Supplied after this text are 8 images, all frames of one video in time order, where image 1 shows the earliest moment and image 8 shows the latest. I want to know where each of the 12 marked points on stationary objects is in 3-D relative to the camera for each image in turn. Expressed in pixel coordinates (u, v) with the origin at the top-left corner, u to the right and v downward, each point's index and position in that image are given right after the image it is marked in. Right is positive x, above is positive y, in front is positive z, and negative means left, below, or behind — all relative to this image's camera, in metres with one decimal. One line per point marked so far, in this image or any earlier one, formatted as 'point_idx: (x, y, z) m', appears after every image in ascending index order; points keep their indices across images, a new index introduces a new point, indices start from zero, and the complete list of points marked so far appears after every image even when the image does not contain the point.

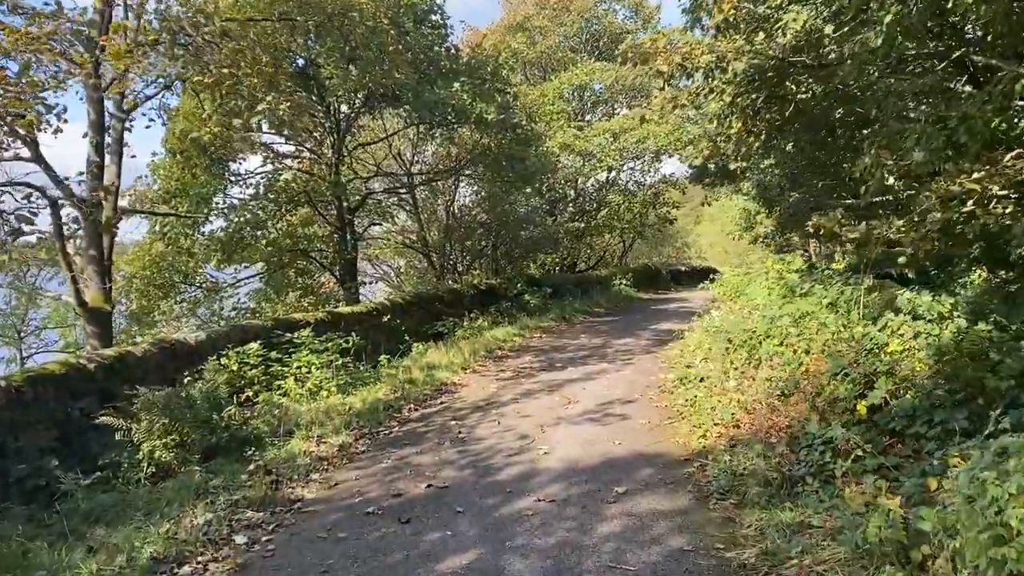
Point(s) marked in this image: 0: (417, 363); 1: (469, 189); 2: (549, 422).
0: (-1.2, -0.9, +9.9) m
1: (-0.9, +2.1, +17.5) m
2: (+0.3, -1.1, +6.5) m
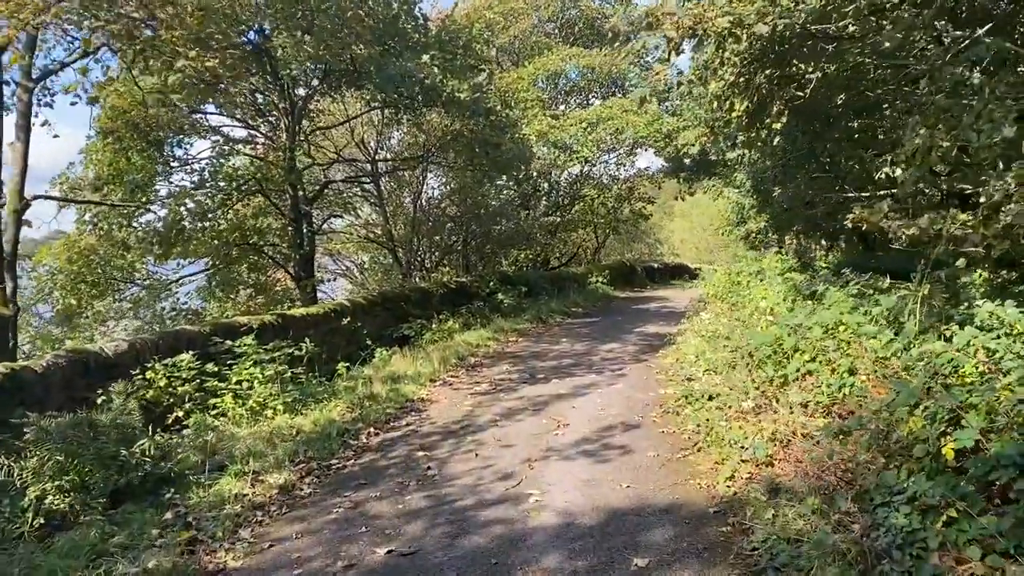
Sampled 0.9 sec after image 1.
0: (-1.4, -1.0, +8.7) m
1: (-1.5, +2.1, +16.3) m
2: (+0.2, -1.1, +5.4) m
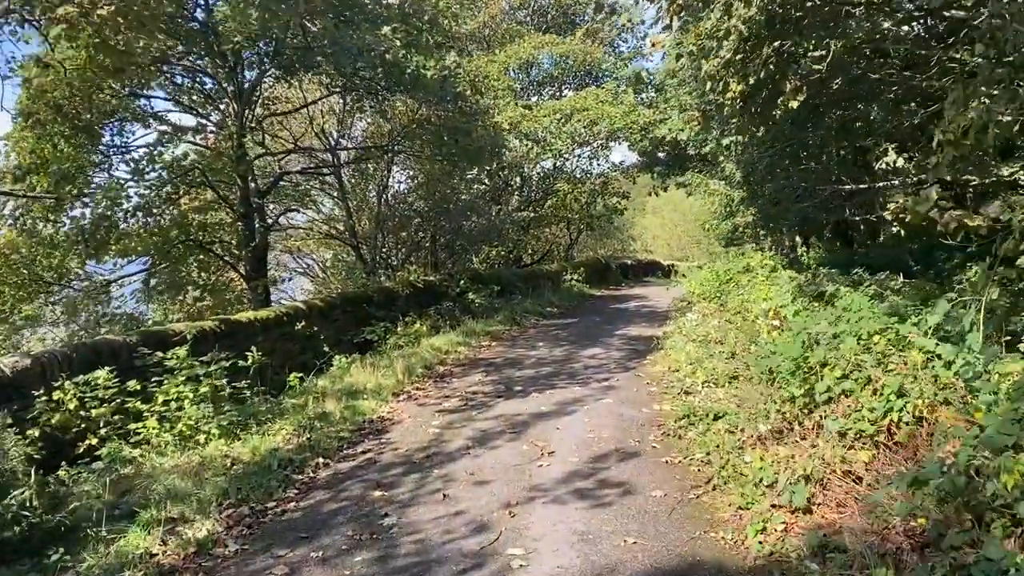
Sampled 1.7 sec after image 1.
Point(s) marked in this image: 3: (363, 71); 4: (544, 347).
0: (-1.7, -1.0, +7.7) m
1: (-2.0, +2.2, +15.3) m
2: (0.0, -1.1, +4.4) m
3: (-2.1, +3.1, +11.4) m
4: (+0.4, -0.7, +10.1) m
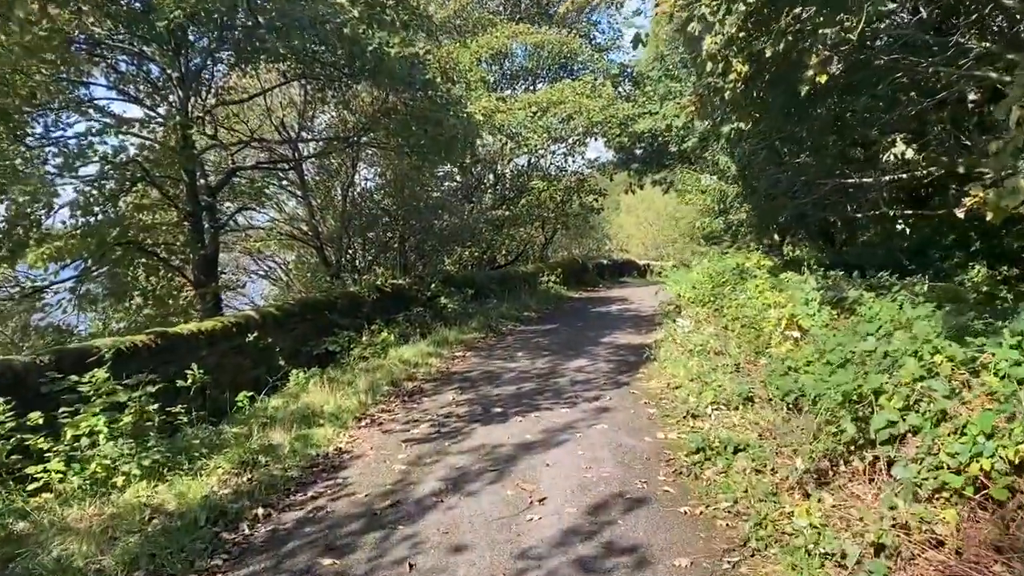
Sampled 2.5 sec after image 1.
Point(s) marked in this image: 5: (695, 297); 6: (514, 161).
0: (-1.9, -1.0, +6.7) m
1: (-2.5, +2.1, +14.3) m
2: (0.0, -1.2, +3.5) m
3: (-2.4, +3.0, +10.3) m
4: (+0.1, -0.8, +9.2) m
5: (+2.5, -0.1, +11.1) m
6: (+0.1, +3.0, +19.5) m
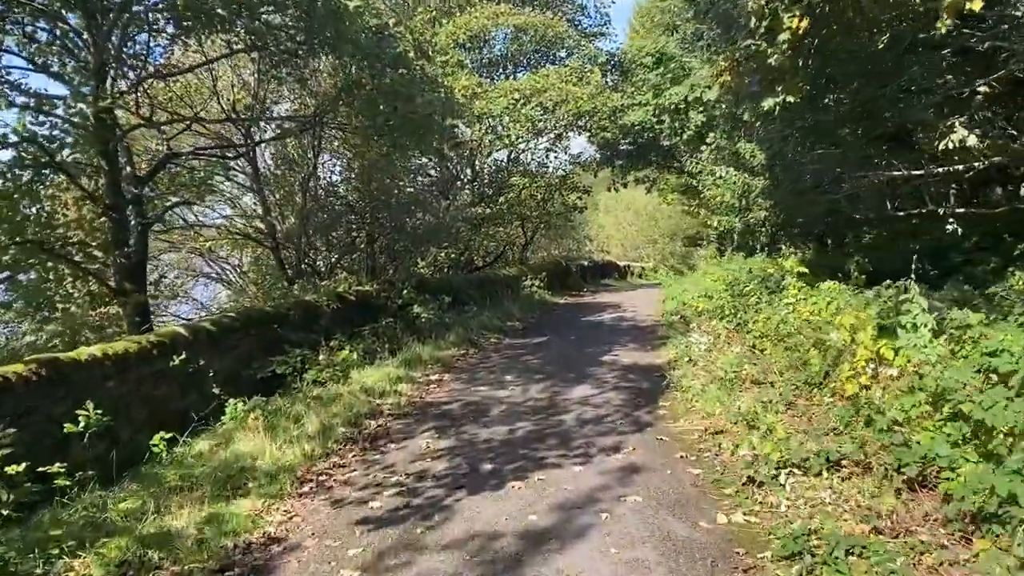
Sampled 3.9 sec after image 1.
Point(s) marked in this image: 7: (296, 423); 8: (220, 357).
0: (-1.9, -1.1, +5.0) m
1: (-2.8, +2.0, +12.6) m
2: (0.0, -1.3, +1.9) m
3: (-2.6, +2.9, +8.7) m
4: (0.0, -0.9, +7.6) m
5: (+2.3, -0.3, +9.6) m
6: (-0.4, +2.9, +17.9) m
7: (-1.7, -1.0, +6.4) m
8: (-2.8, -0.7, +7.8) m
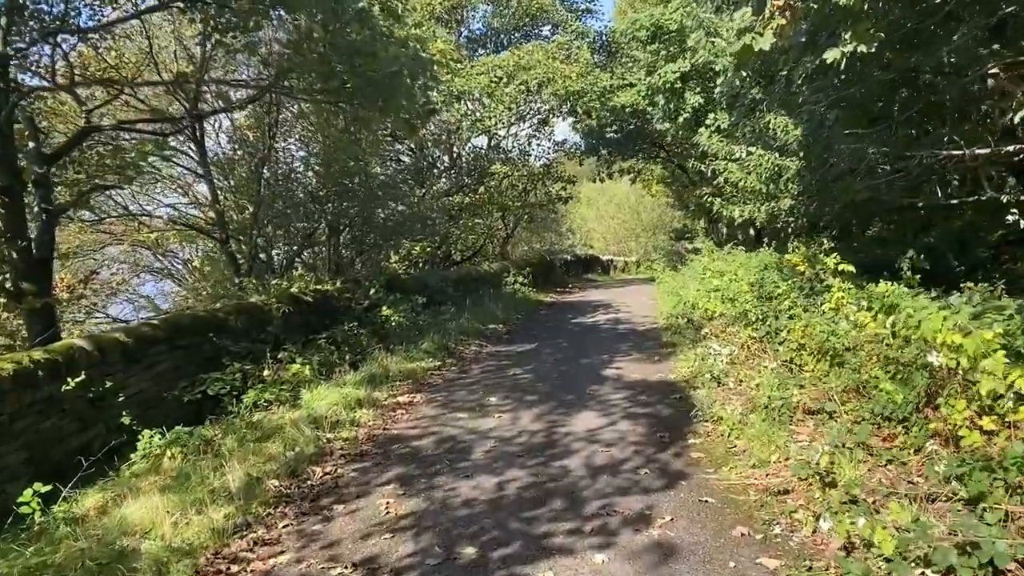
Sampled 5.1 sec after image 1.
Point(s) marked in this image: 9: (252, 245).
0: (-1.9, -1.2, +3.5) m
1: (-3.0, +2.0, +11.0) m
2: (+0.1, -1.4, +0.4) m
3: (-2.7, +2.9, +7.1) m
4: (-0.1, -0.9, +6.1) m
5: (+2.2, -0.3, +8.2) m
6: (-0.8, +3.0, +16.4) m
7: (-1.8, -1.1, +4.9) m
8: (-2.9, -0.7, +6.2) m
9: (-3.7, +0.6, +11.2) m
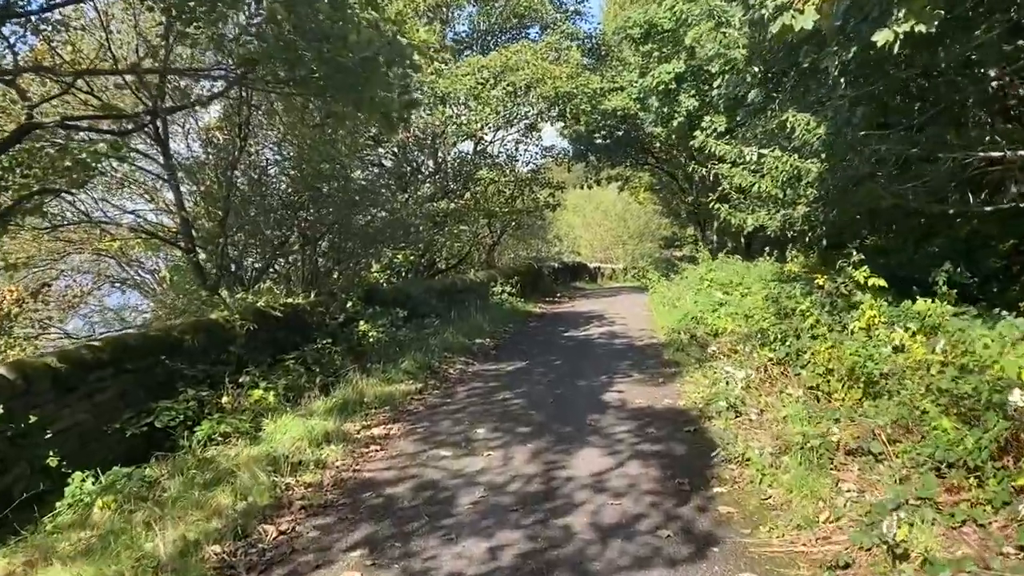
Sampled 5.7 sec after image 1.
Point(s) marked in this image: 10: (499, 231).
0: (-1.9, -1.3, +2.7) m
1: (-3.2, +1.8, +10.2) m
2: (+0.1, -1.4, -0.3) m
3: (-2.8, +2.8, +6.3) m
4: (-0.2, -1.0, +5.3) m
5: (+2.1, -0.4, +7.5) m
6: (-1.0, +2.8, +15.7) m
7: (-1.8, -1.2, +4.1) m
8: (-3.0, -0.8, +5.4) m
9: (-3.8, +0.5, +10.4) m
10: (-0.3, +1.4, +19.2) m
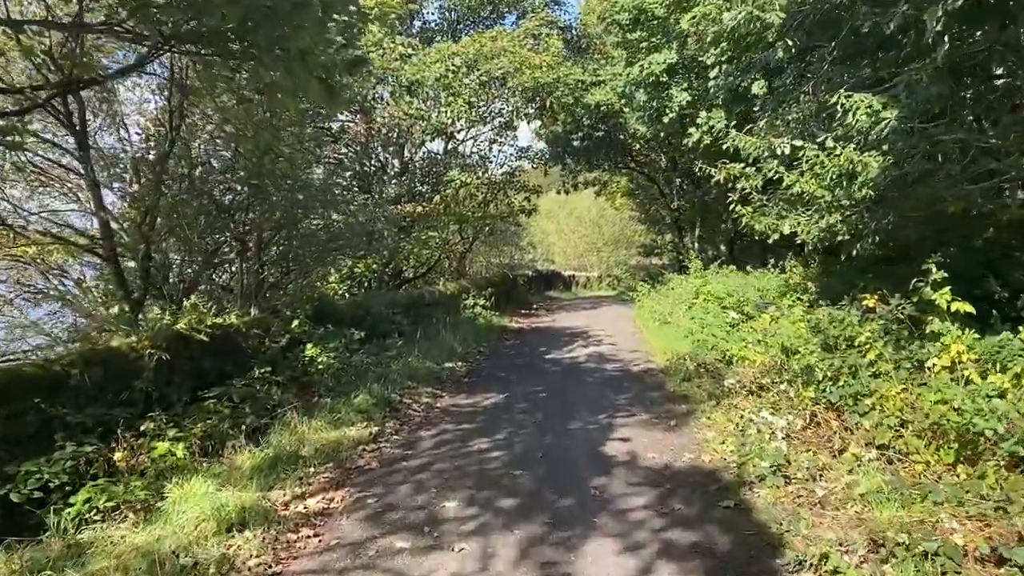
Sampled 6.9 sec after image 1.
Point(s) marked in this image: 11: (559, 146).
0: (-1.9, -1.4, +1.2) m
1: (-3.4, +1.7, +8.7) m
2: (+0.3, -1.5, -1.7) m
3: (-2.9, +2.6, +4.8) m
4: (-0.2, -1.2, +3.9) m
5: (+1.9, -0.6, +6.1) m
6: (-1.5, +2.6, +14.2) m
7: (-1.9, -1.3, +2.6) m
8: (-3.1, -0.9, +3.9) m
9: (-4.1, +0.3, +8.9) m
10: (-0.9, +1.2, +17.8) m
11: (+1.1, +3.2, +17.8) m
